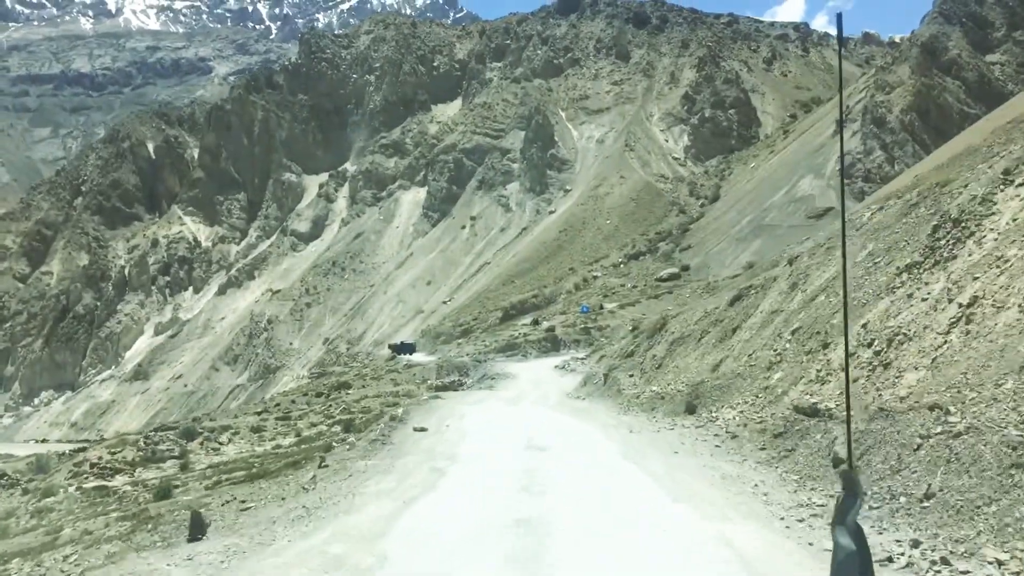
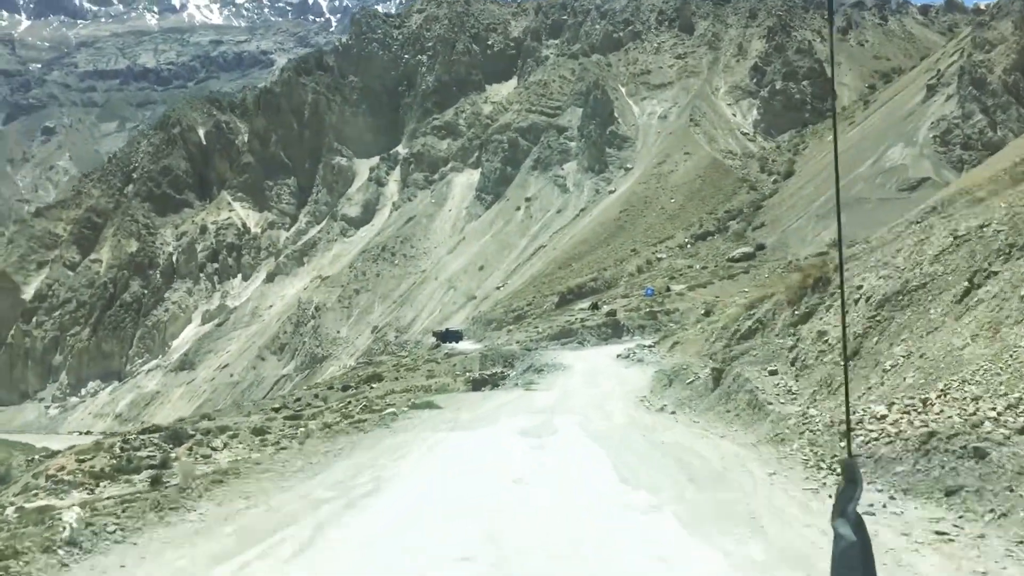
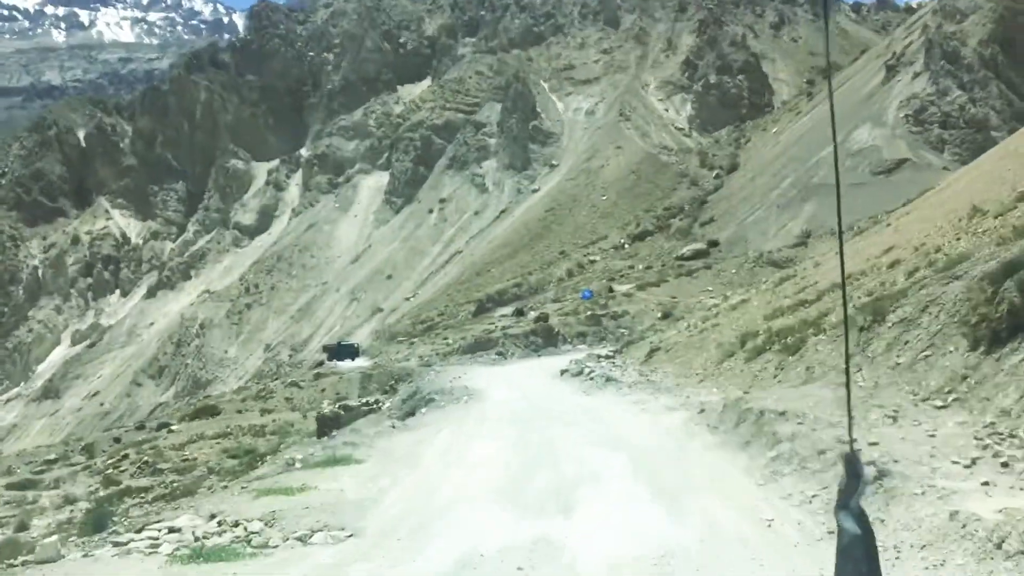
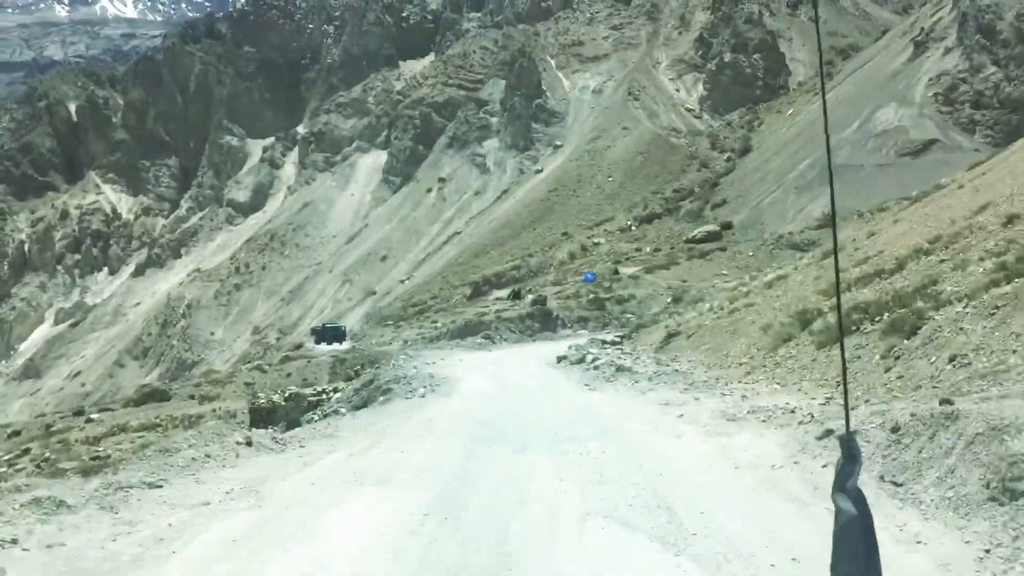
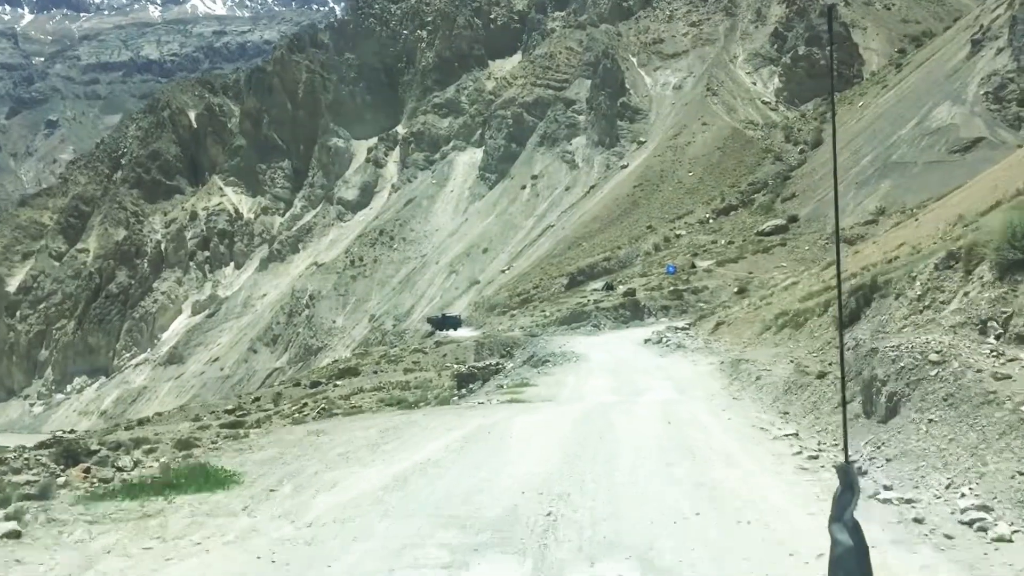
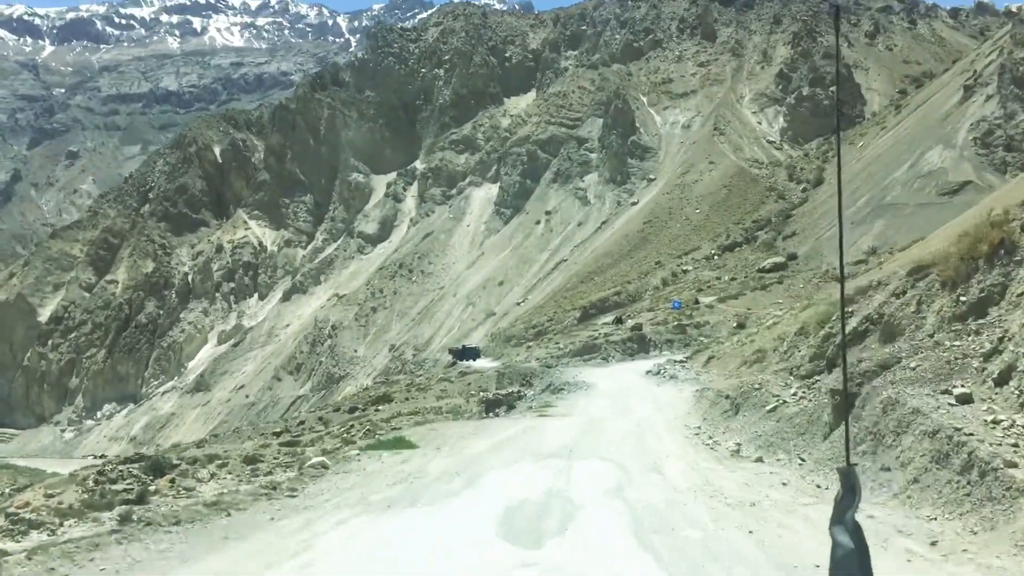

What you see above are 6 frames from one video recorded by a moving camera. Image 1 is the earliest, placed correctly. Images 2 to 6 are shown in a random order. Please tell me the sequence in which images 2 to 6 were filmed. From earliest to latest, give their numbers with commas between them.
2, 6, 5, 3, 4
